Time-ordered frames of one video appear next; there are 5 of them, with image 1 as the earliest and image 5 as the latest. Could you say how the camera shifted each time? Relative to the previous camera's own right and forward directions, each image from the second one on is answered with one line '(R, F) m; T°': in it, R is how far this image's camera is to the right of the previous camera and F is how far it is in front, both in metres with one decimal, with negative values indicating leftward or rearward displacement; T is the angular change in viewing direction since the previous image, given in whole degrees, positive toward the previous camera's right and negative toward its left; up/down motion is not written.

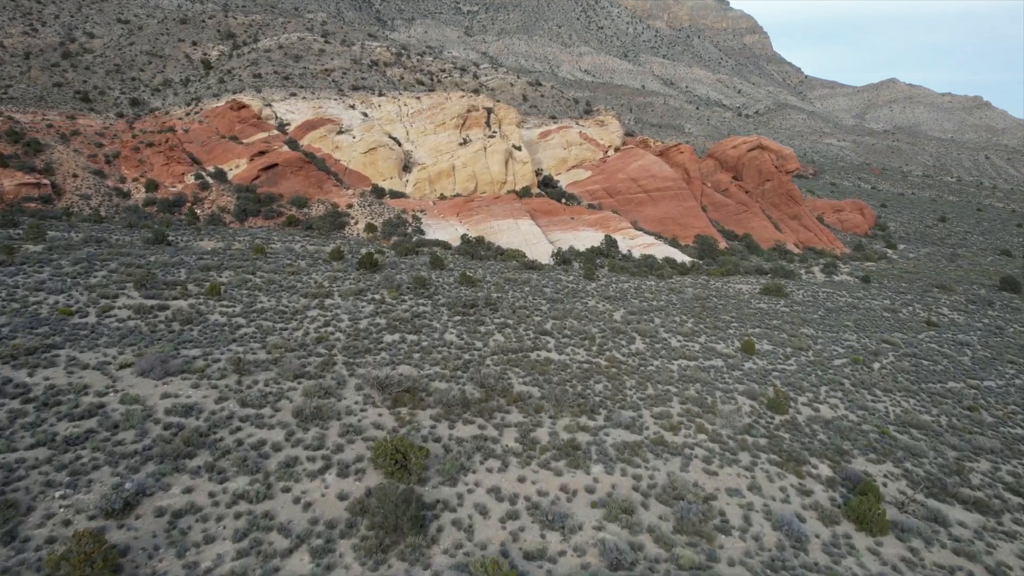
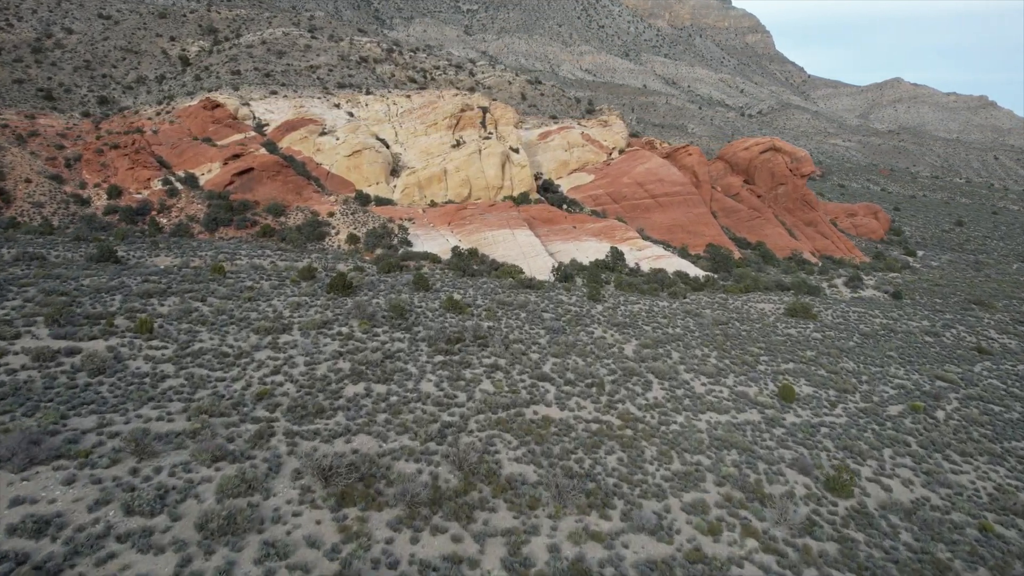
(+0.1, +2.7) m; 0°
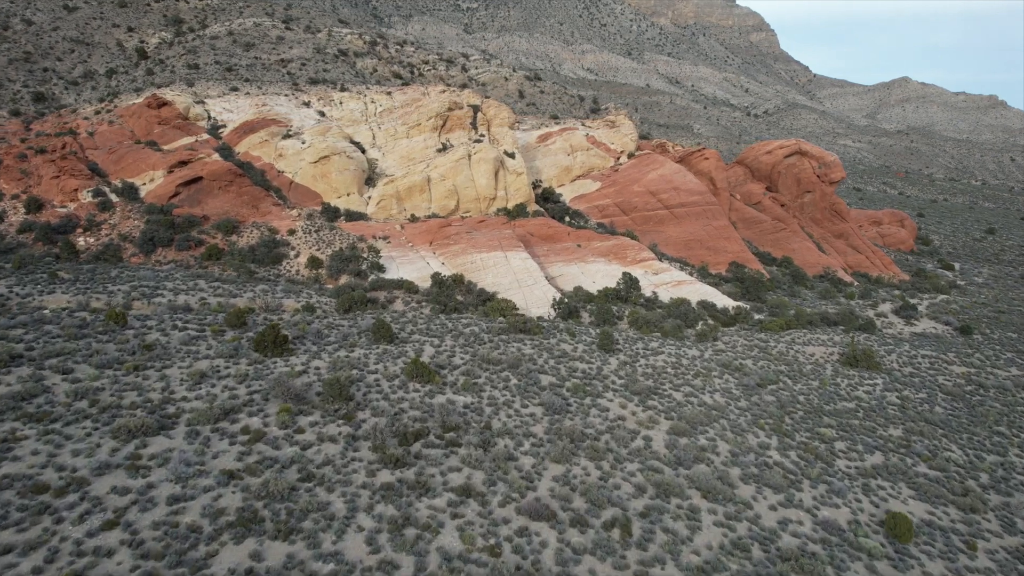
(+0.2, +4.5) m; 0°
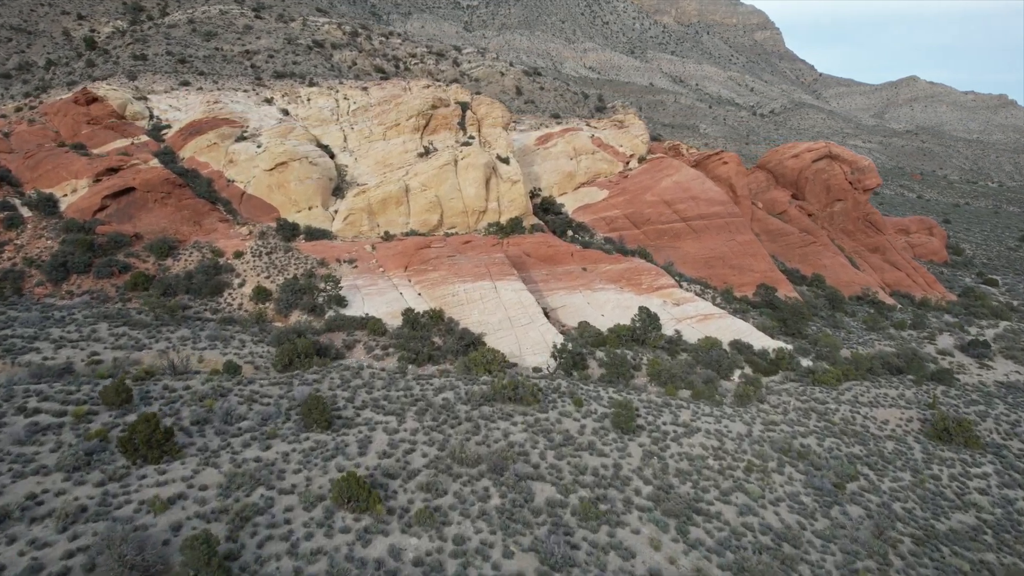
(+0.2, +4.3) m; 0°
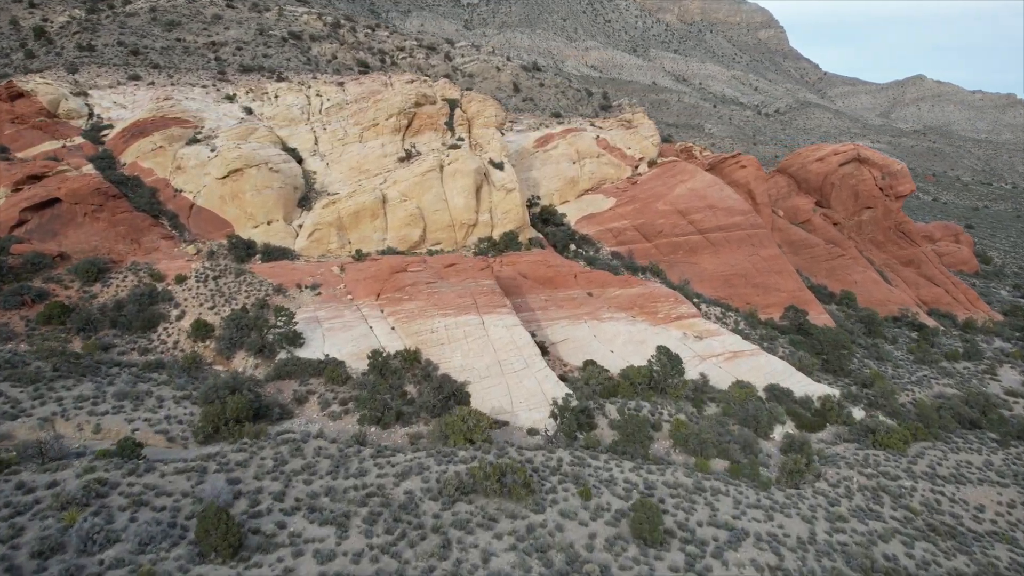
(+0.2, +3.3) m; 0°
